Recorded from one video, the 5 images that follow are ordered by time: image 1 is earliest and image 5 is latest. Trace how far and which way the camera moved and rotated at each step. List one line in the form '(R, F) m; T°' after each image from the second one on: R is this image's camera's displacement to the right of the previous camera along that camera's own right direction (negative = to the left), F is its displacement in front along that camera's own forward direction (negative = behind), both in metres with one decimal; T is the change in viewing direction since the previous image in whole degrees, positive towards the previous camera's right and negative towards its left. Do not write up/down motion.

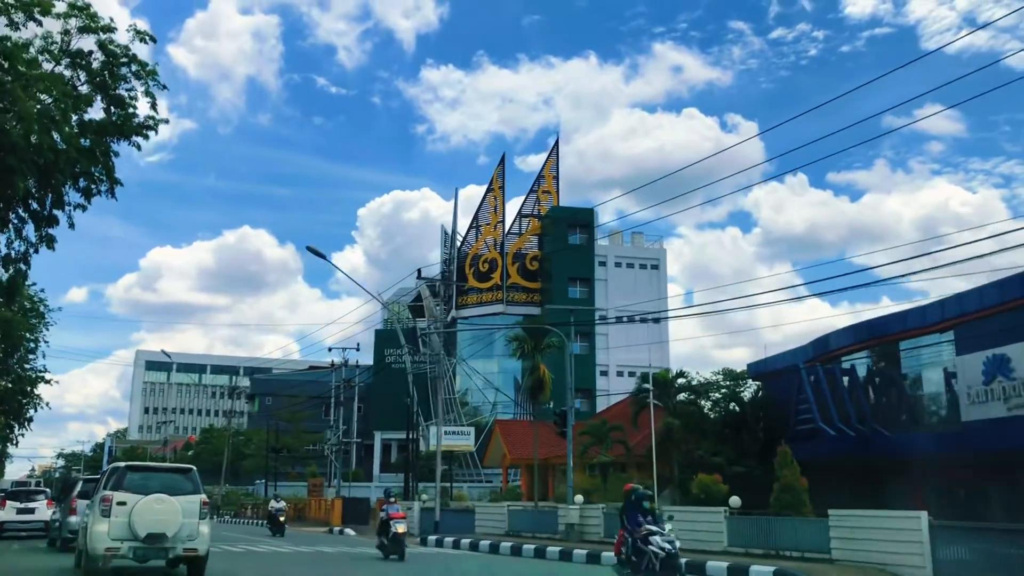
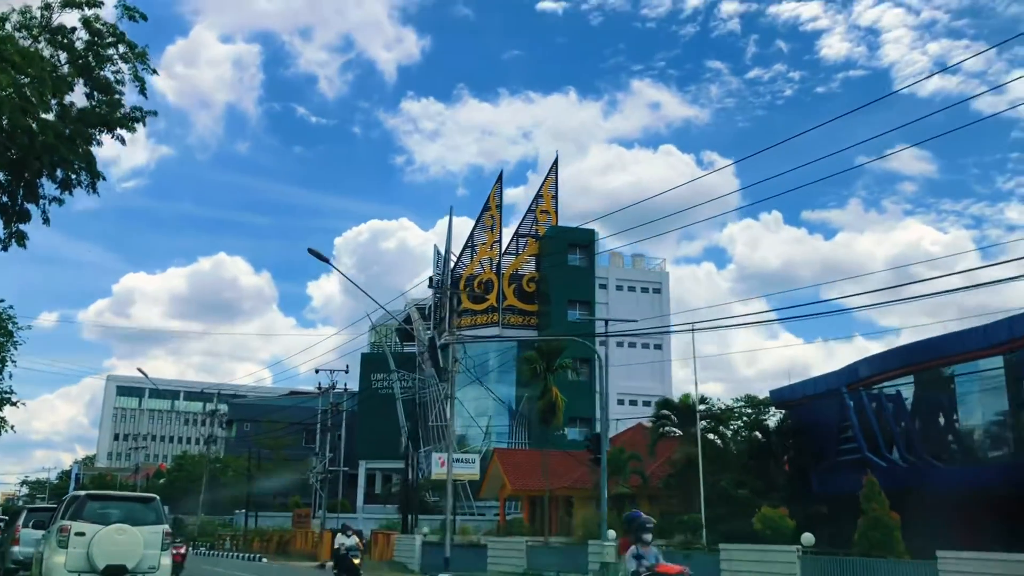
(-1.4, +2.8) m; +1°
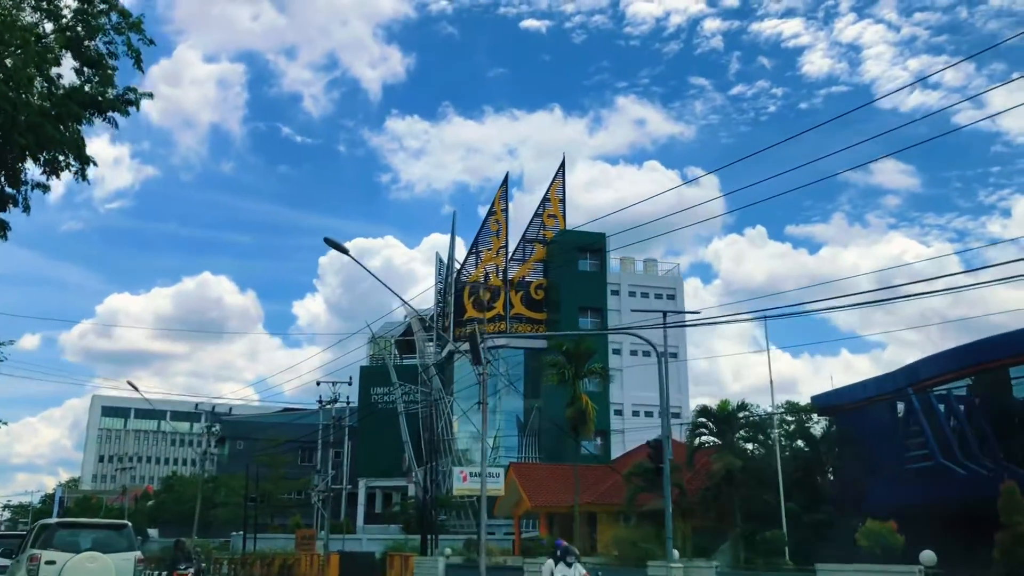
(-1.4, +2.8) m; +1°
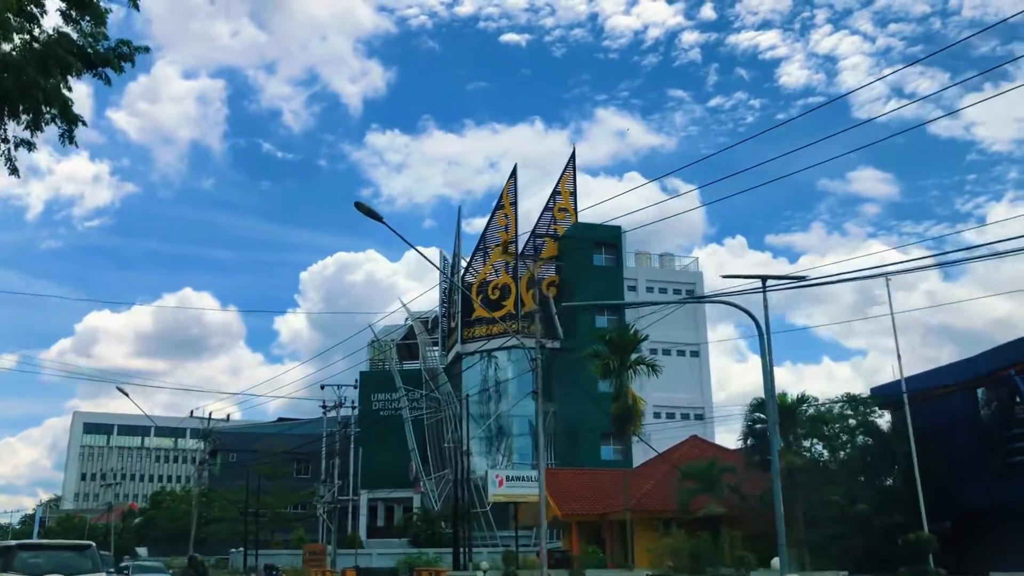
(-1.9, +3.3) m; +1°
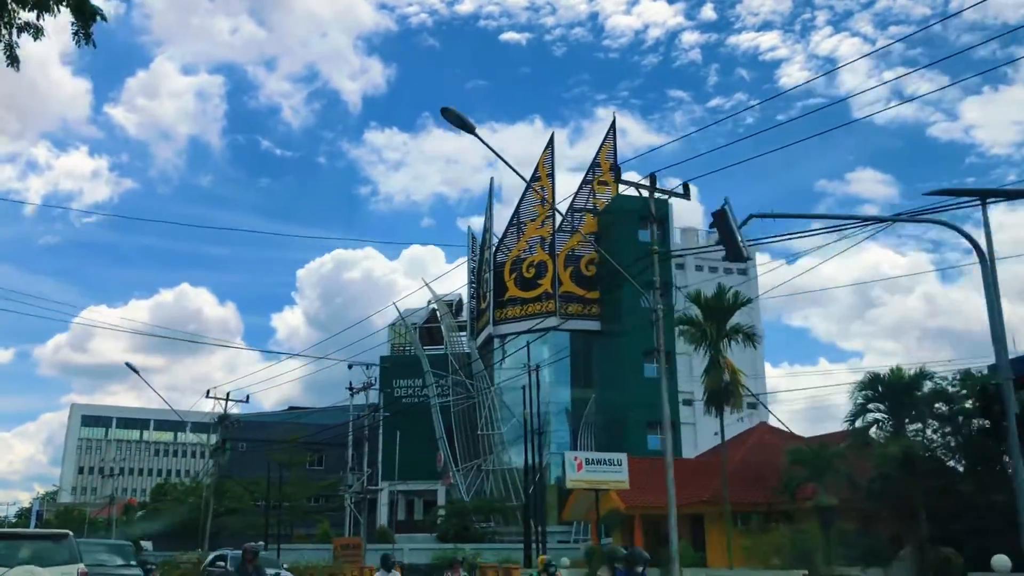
(-2.4, +4.1) m; 0°
